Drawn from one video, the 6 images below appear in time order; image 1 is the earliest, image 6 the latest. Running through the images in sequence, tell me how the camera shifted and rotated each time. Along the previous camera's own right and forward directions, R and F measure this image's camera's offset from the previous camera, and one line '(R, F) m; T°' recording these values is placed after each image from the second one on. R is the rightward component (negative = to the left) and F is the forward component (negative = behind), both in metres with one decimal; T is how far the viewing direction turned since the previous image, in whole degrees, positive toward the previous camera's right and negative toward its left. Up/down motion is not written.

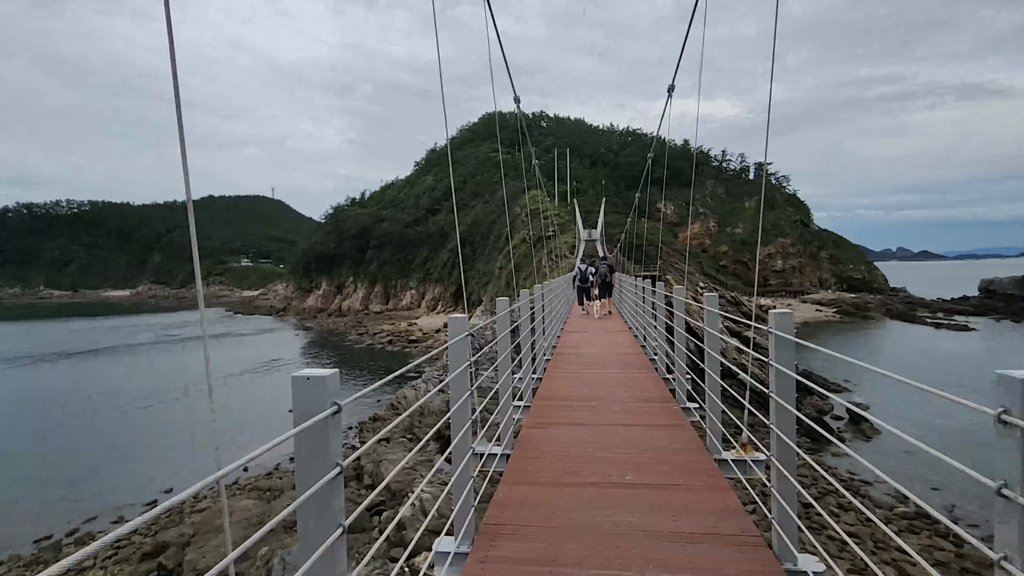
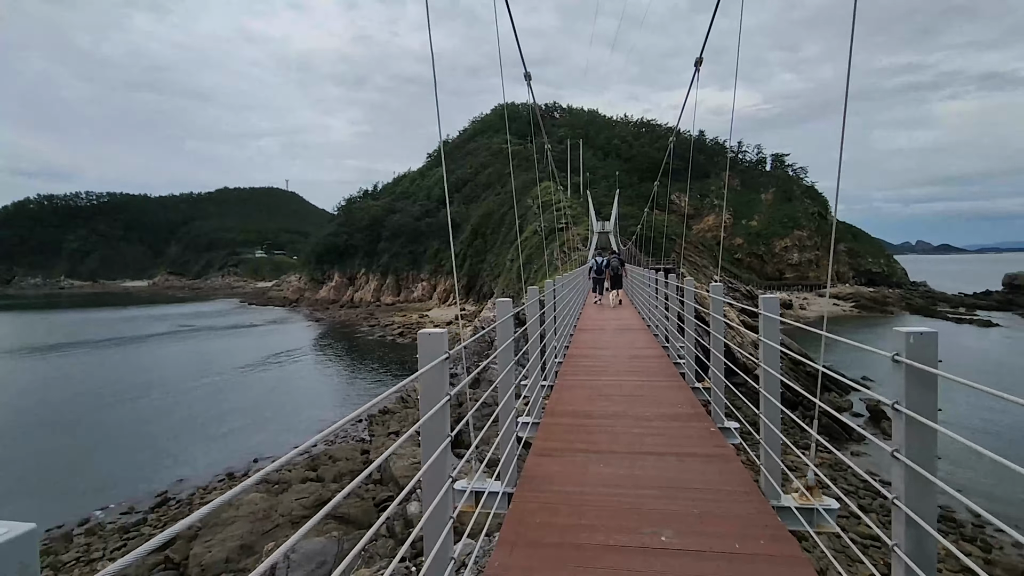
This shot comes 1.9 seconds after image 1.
(0.0, +0.5) m; -1°
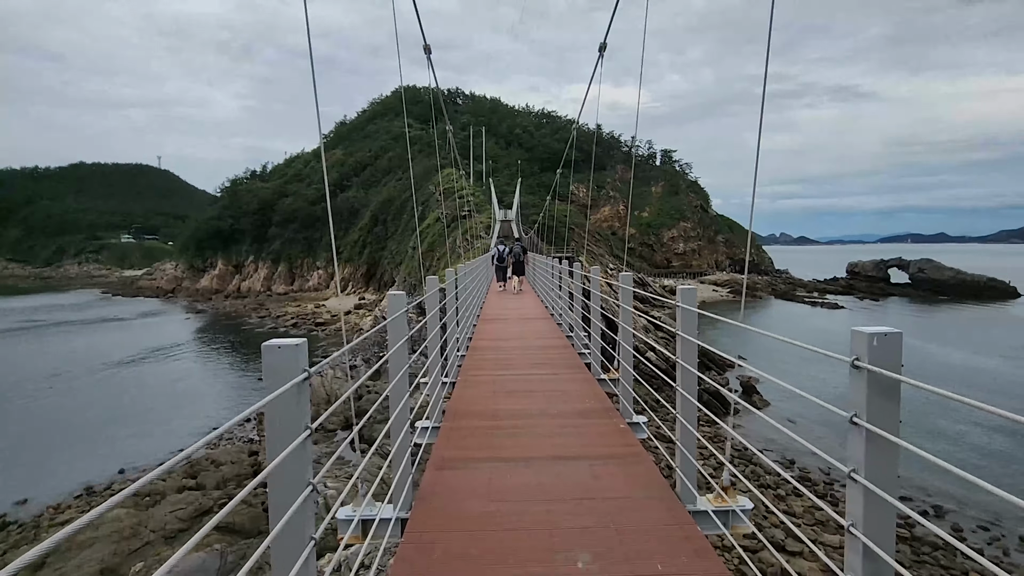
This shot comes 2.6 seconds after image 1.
(0.0, +0.3) m; +11°
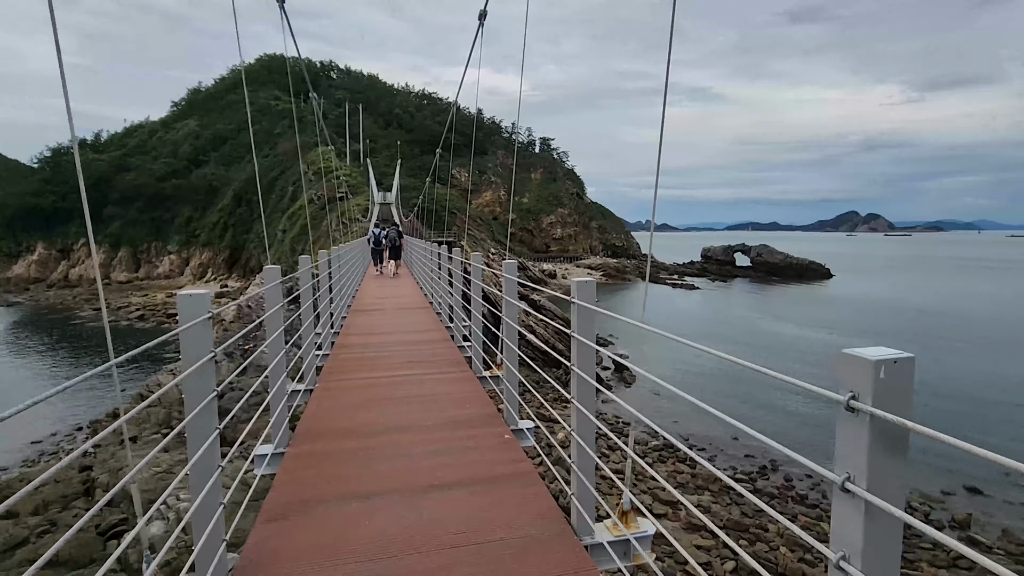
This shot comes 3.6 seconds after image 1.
(+0.1, +0.4) m; +13°
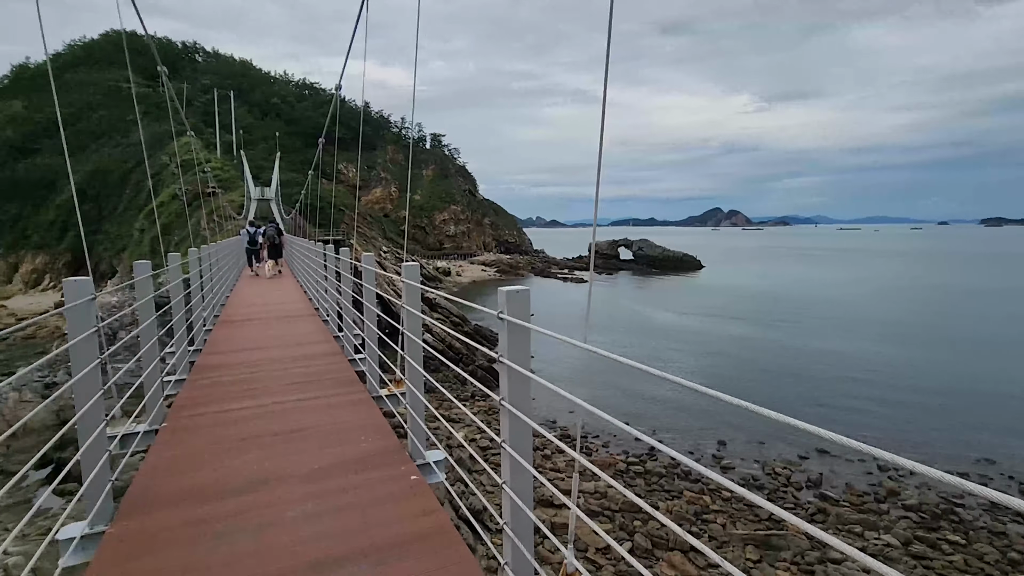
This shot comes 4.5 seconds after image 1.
(0.0, +0.3) m; +11°
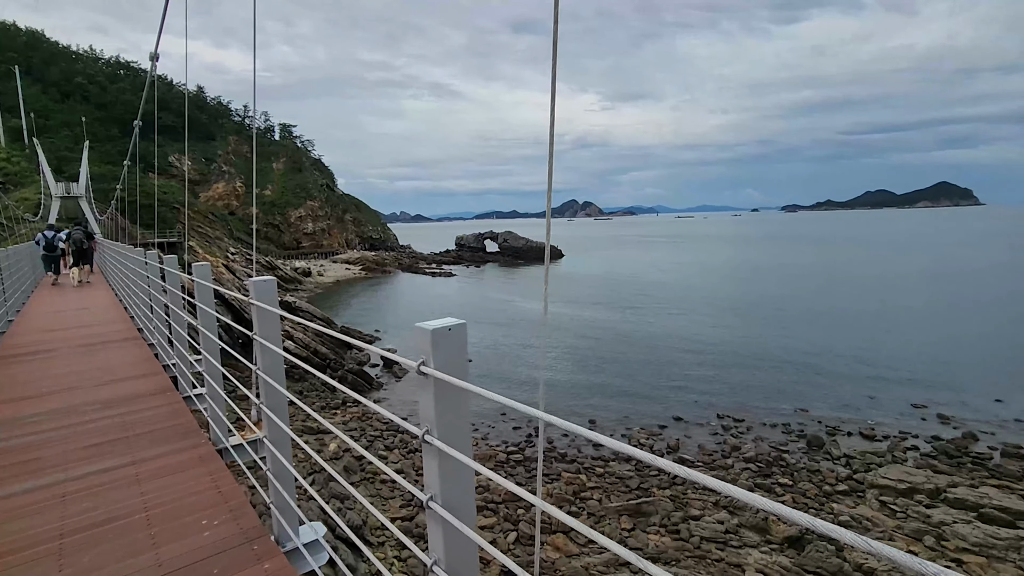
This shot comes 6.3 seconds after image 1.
(-0.1, +0.4) m; +14°
